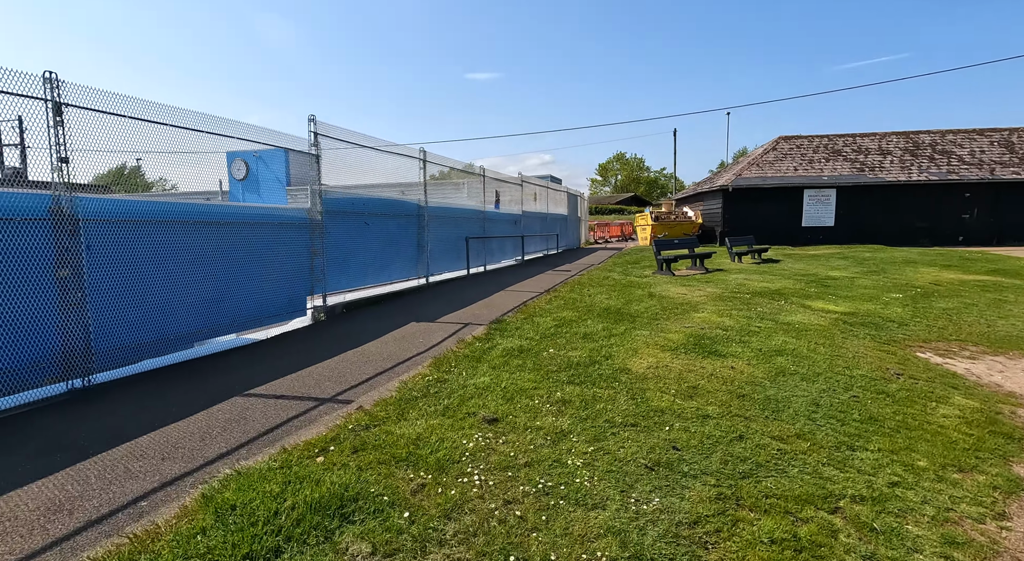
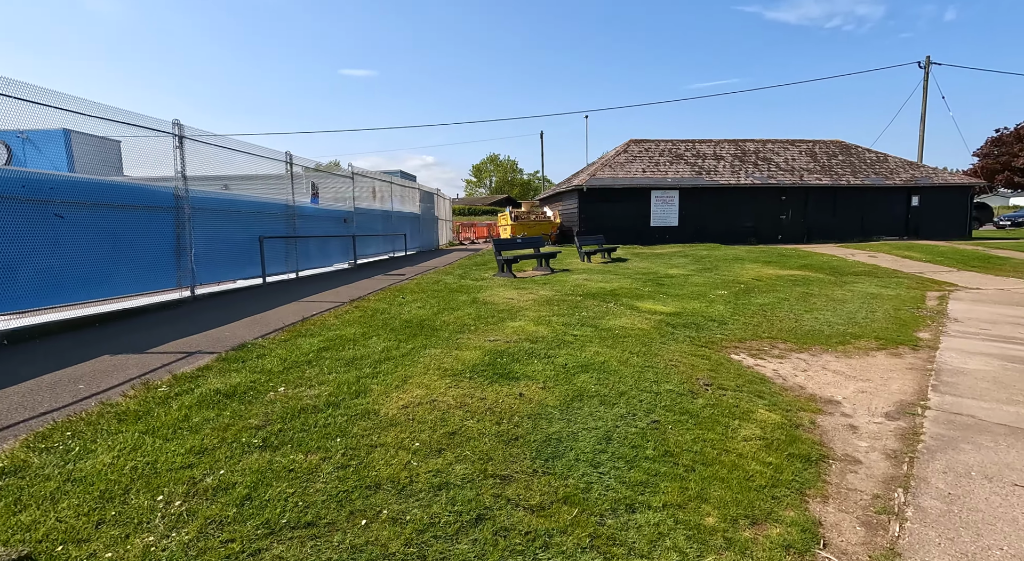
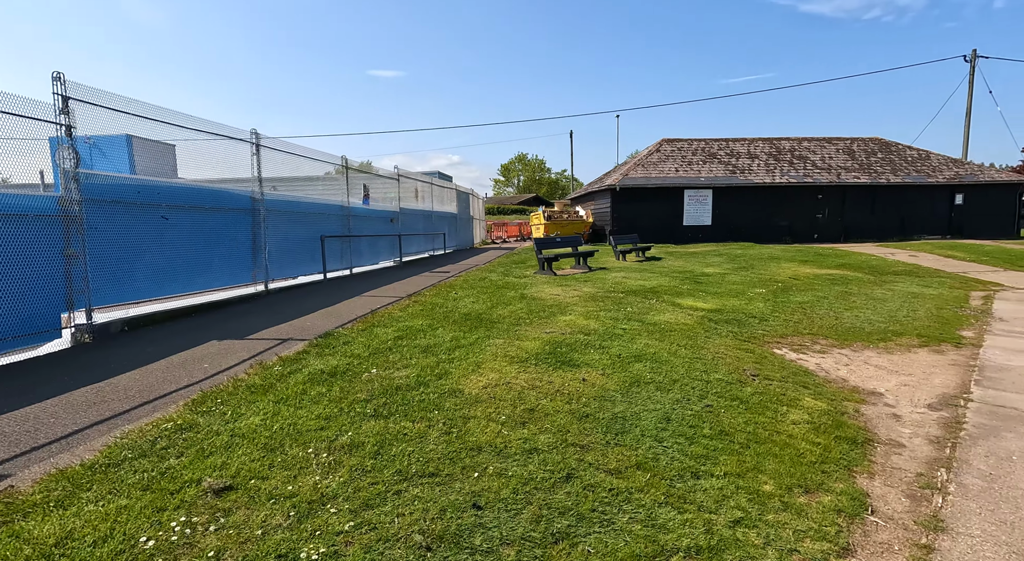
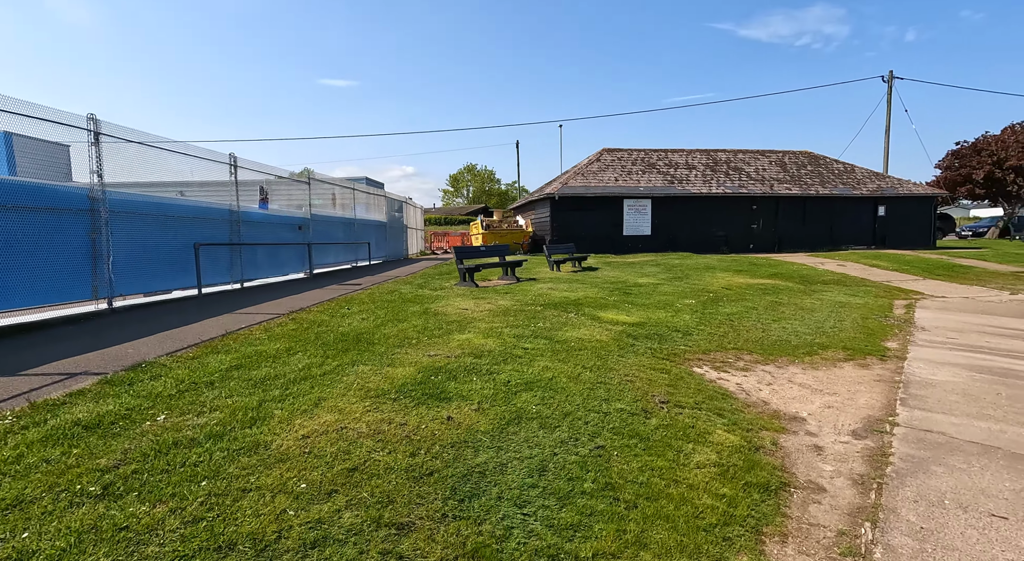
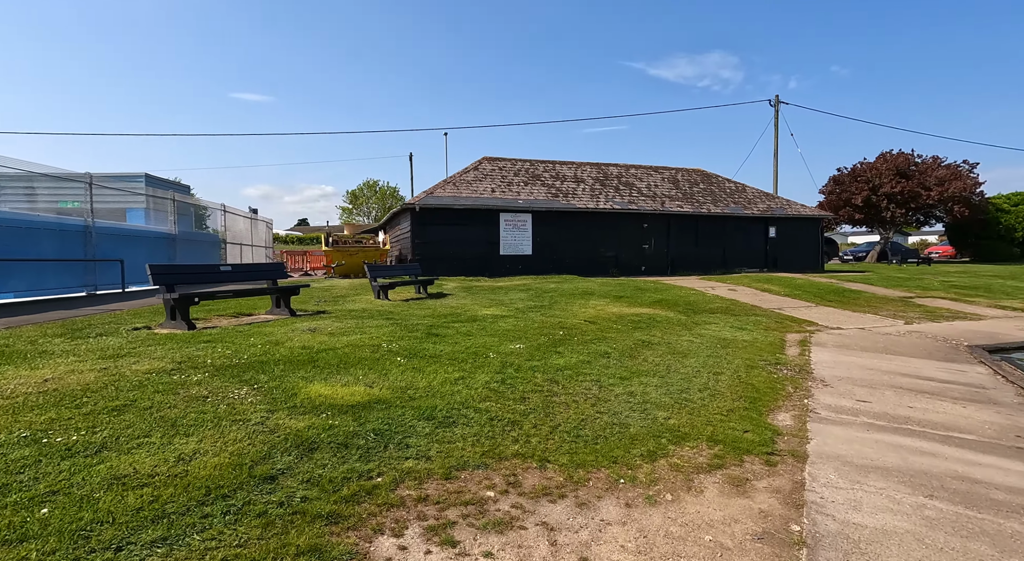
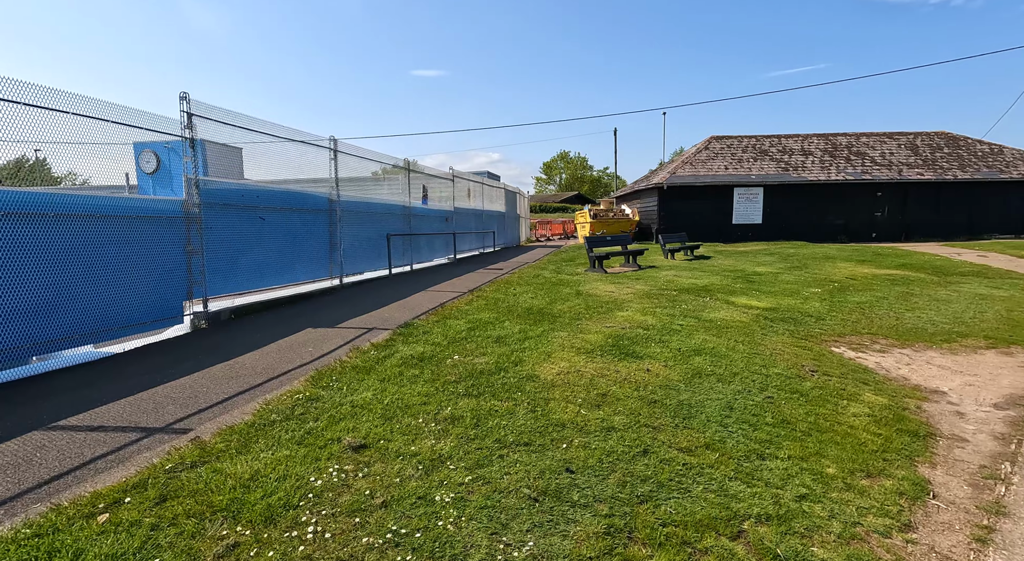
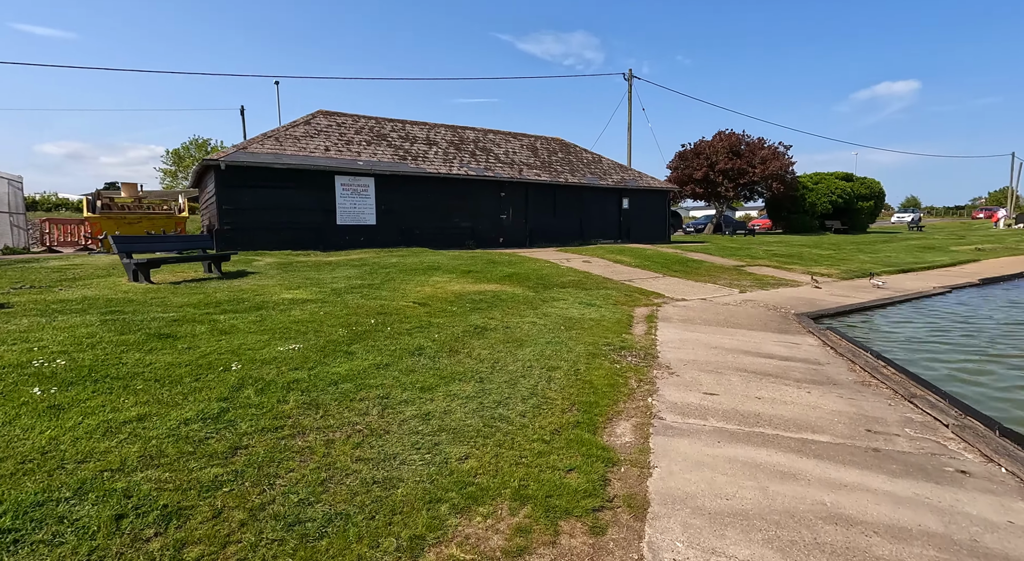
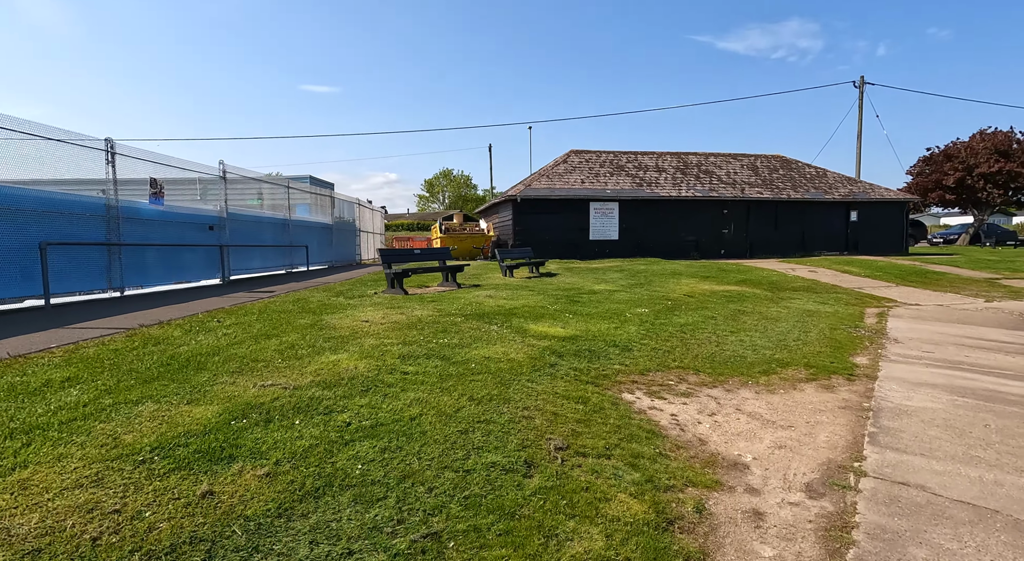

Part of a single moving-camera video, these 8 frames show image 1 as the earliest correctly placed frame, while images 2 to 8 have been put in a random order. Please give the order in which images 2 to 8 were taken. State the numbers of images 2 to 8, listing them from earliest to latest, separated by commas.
6, 3, 2, 4, 8, 5, 7
